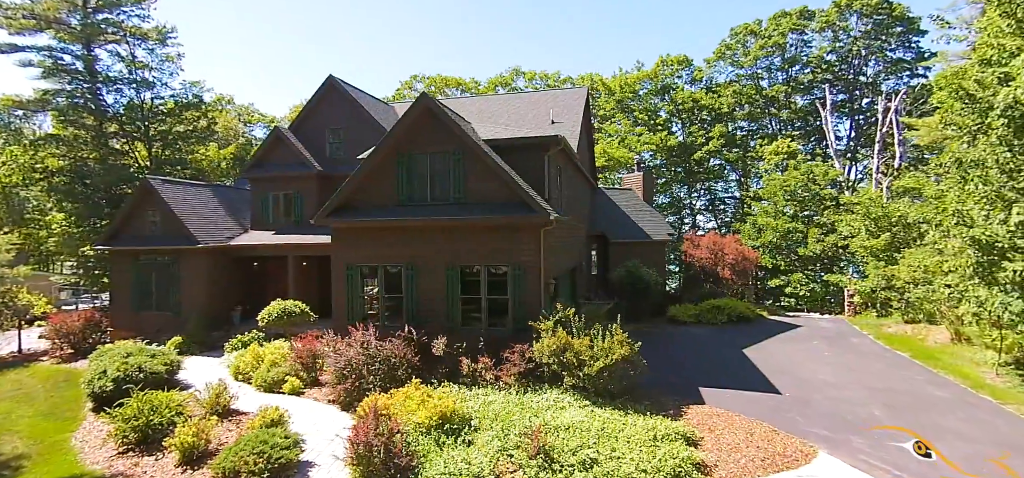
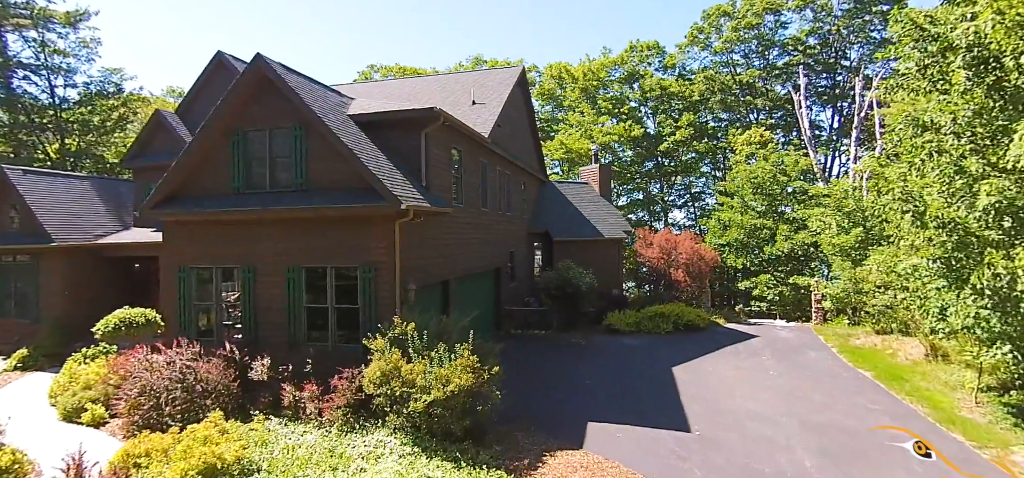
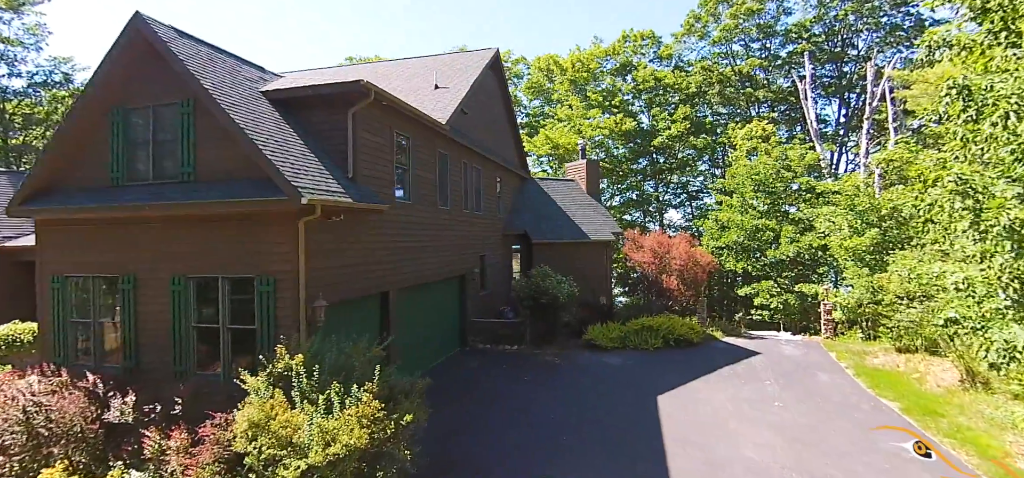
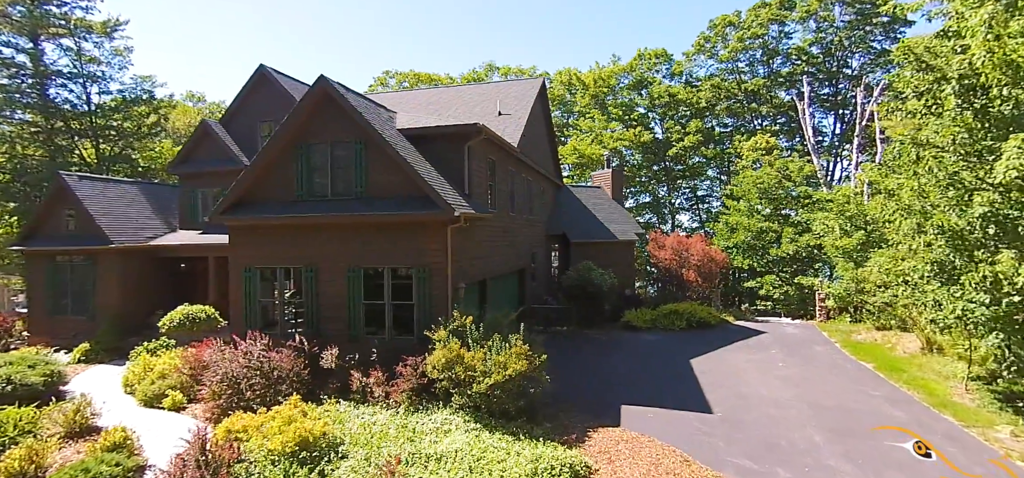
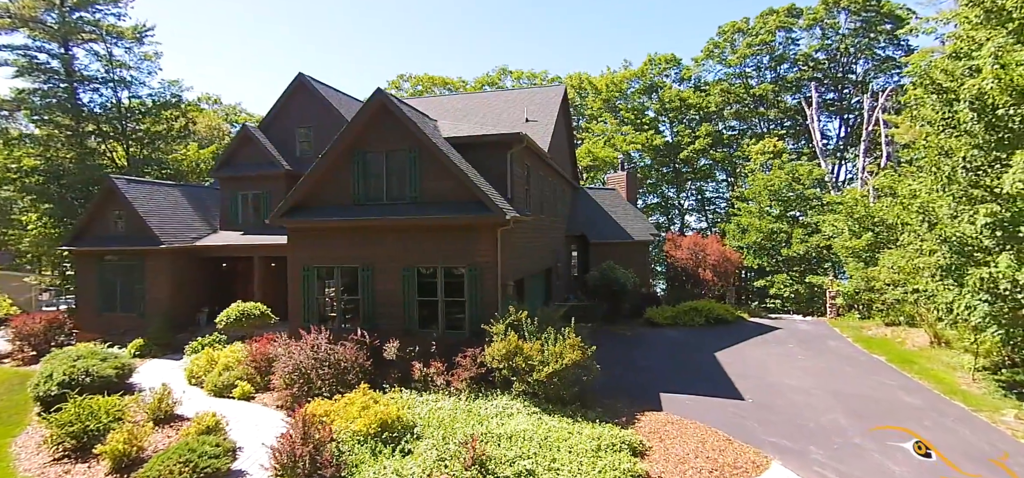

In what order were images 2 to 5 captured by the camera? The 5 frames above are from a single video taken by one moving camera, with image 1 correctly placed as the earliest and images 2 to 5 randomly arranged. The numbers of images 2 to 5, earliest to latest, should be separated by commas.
5, 4, 2, 3
